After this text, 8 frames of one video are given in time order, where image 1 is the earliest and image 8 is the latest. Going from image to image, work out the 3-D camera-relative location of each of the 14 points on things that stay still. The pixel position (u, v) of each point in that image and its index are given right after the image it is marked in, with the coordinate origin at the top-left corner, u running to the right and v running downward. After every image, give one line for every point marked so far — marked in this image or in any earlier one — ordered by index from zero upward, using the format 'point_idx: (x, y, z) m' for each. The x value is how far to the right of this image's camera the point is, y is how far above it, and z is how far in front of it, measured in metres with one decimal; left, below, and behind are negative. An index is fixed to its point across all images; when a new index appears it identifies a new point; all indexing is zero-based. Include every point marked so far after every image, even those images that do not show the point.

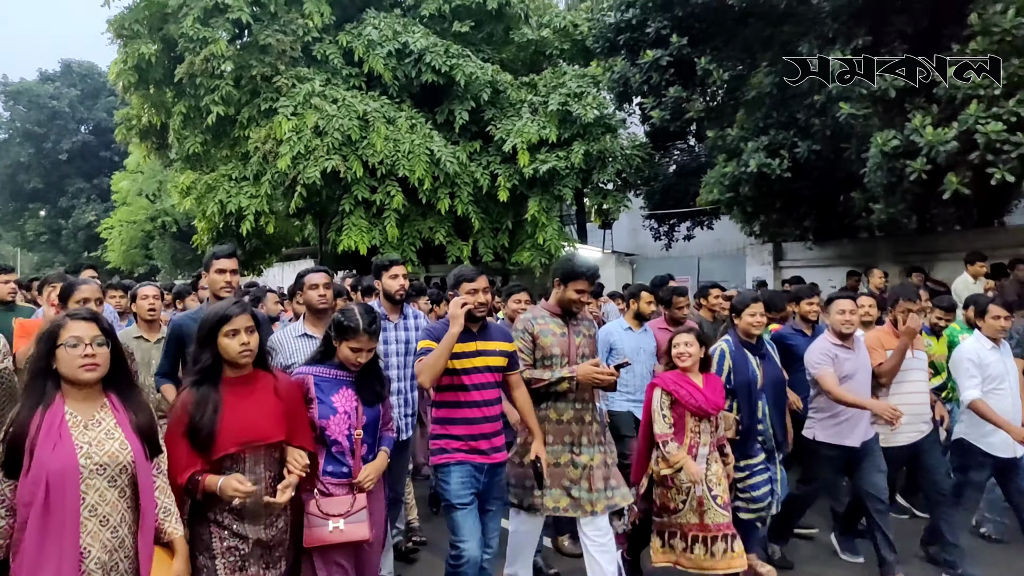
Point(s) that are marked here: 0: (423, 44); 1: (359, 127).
0: (-1.2, +3.3, +9.8) m
1: (-1.9, +2.0, +9.2) m
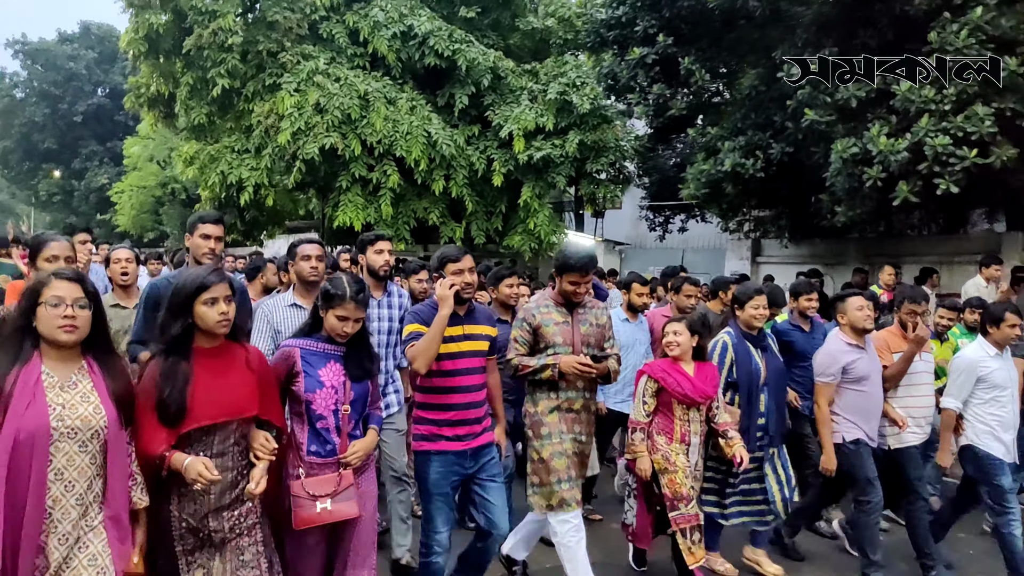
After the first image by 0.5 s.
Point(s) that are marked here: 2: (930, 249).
0: (-1.2, +3.6, +10.1) m
1: (-2.0, +2.4, +9.4) m
2: (+4.1, +0.4, +7.2) m
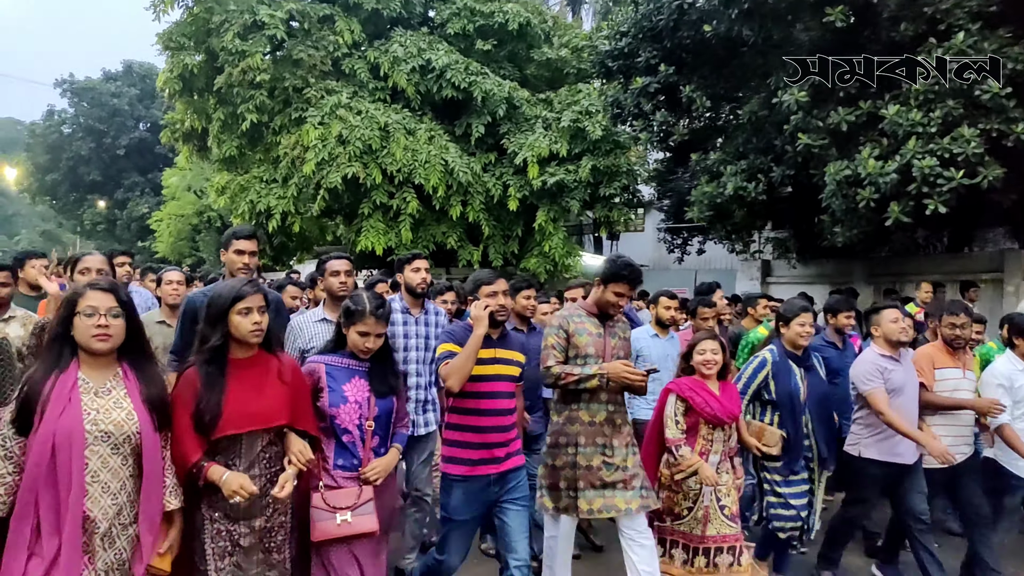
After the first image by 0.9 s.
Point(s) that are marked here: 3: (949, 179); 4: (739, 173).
0: (-1.0, +3.3, +10.5) m
1: (-1.8, +2.1, +9.9) m
2: (+4.2, +0.2, +7.3) m
3: (+3.1, +0.8, +5.2) m
4: (+2.2, +1.1, +7.0) m
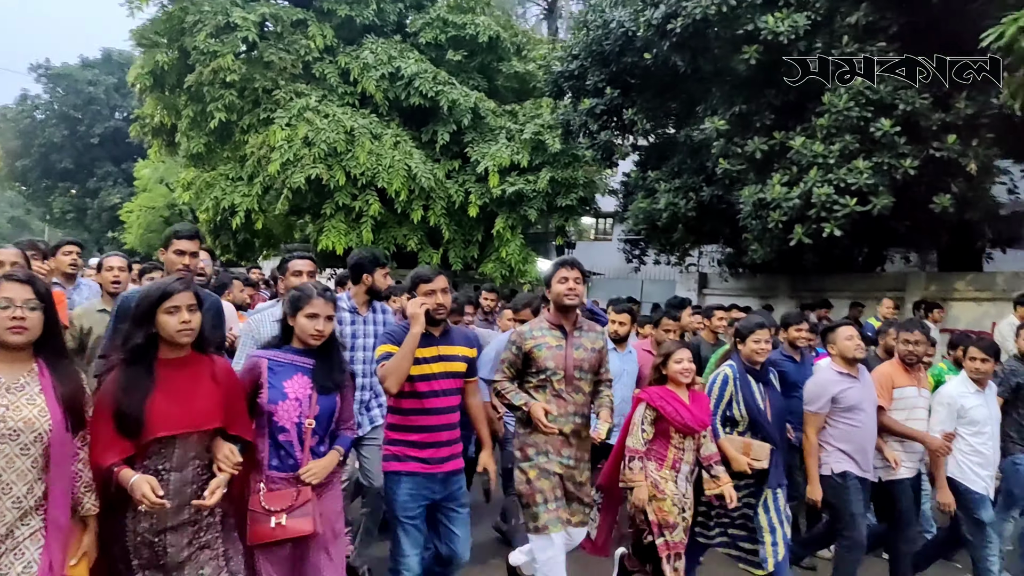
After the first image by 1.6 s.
0: (-1.5, +3.3, +10.9) m
1: (-2.4, +2.1, +10.3) m
2: (+3.7, 0.0, +7.9) m
3: (+2.6, +0.6, +5.7) m
4: (+1.7, +1.0, +7.5) m
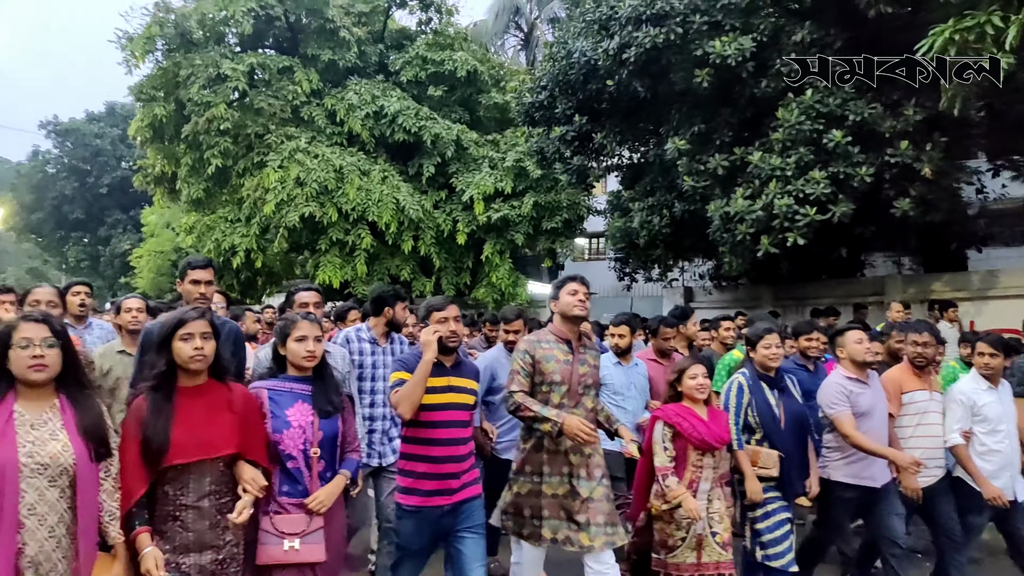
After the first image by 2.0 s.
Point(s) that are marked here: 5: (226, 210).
0: (-1.8, +2.8, +11.3) m
1: (-2.6, +1.6, +10.6) m
2: (+3.5, 0.0, +8.0) m
3: (+2.4, +0.6, +5.9) m
4: (+1.4, +0.8, +7.7) m
5: (-4.5, +1.2, +11.3) m
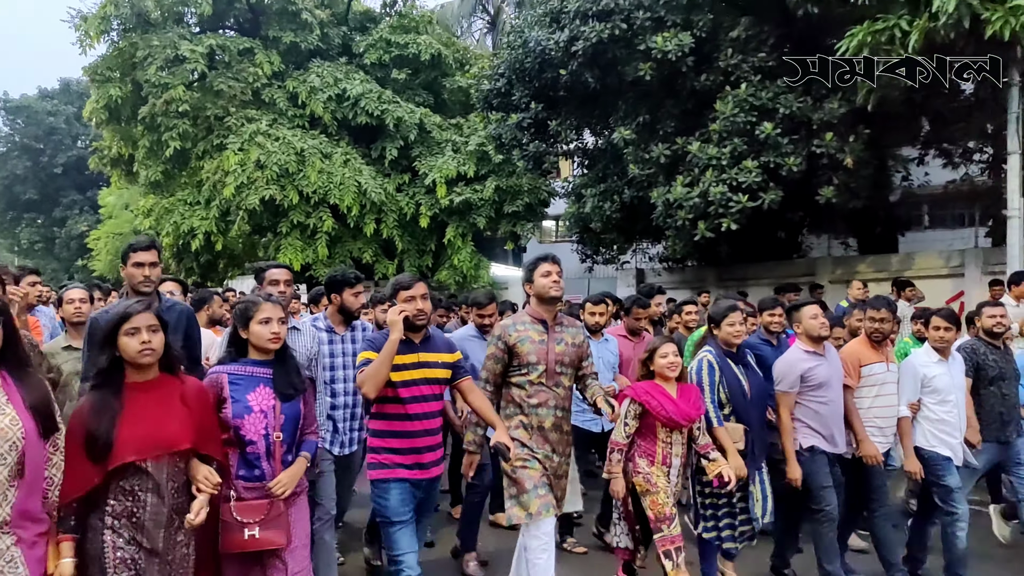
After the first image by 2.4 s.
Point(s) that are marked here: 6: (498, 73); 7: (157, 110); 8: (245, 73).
0: (-2.4, +3.1, +11.4) m
1: (-3.2, +1.9, +10.8) m
2: (+3.0, +0.2, +8.5) m
3: (+2.0, +0.7, +6.4) m
4: (+1.0, +1.0, +8.1) m
5: (-5.1, +1.5, +11.4) m
6: (-0.2, +2.5, +8.5) m
7: (-5.3, +2.7, +10.9) m
8: (-4.1, +3.3, +11.2) m
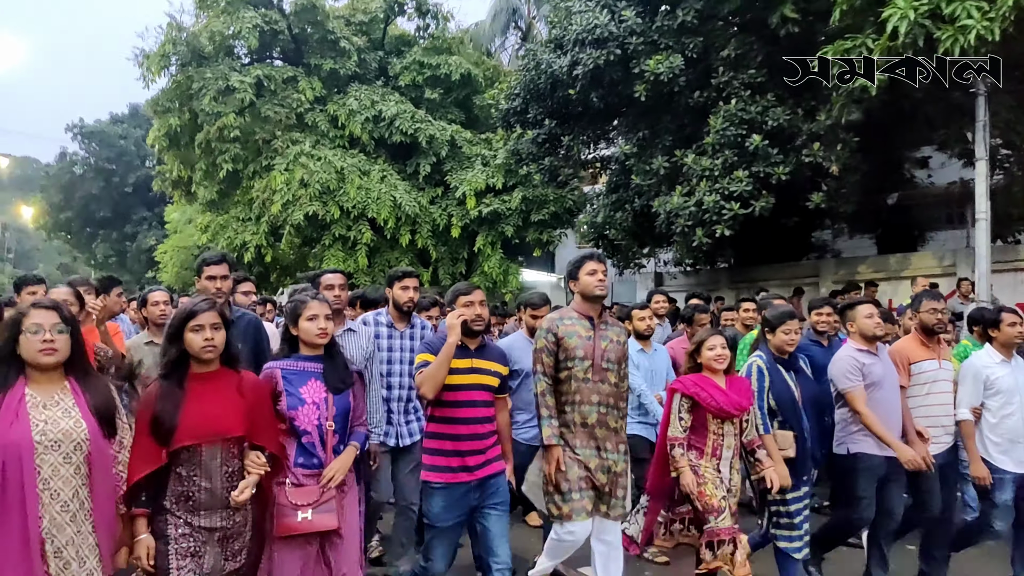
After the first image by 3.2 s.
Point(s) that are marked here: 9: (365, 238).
0: (-2.0, +3.0, +12.2) m
1: (-2.8, +1.7, +11.6) m
2: (+3.2, +0.2, +8.9) m
3: (+2.0, +0.7, +6.8) m
4: (+1.1, +1.0, +8.6) m
5: (-4.7, +1.3, +12.4) m
6: (0.0, +2.5, +9.1) m
7: (-4.9, +2.5, +11.9) m
8: (-3.7, +3.2, +12.1) m
9: (-2.4, +0.8, +11.7) m
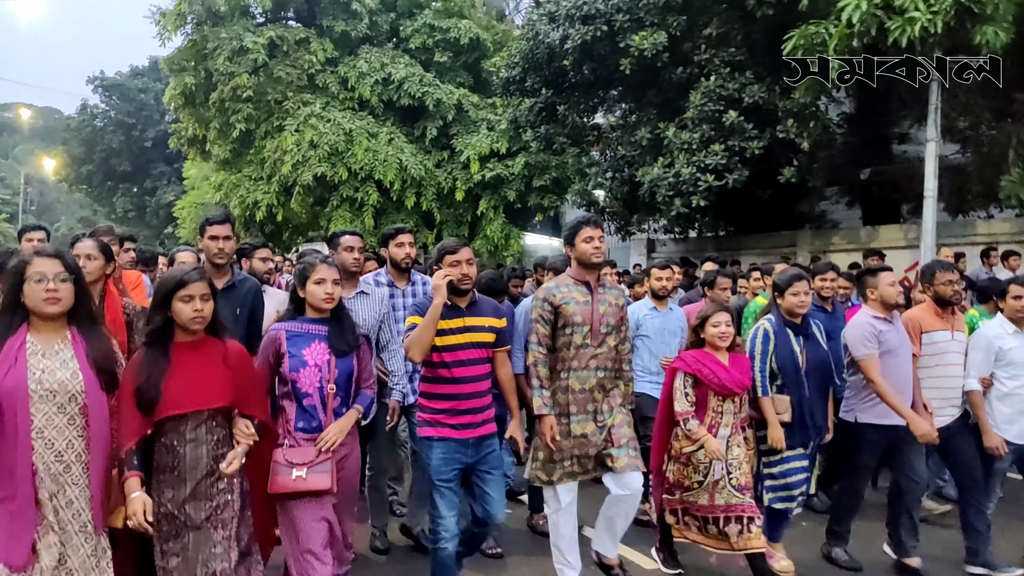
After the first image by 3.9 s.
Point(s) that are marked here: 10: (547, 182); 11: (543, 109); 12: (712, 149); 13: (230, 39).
0: (-1.9, +3.7, +12.5) m
1: (-2.8, +2.4, +12.0) m
2: (+3.2, +0.6, +9.2) m
3: (+1.9, +1.0, +7.2) m
4: (+1.1, +1.4, +9.0) m
5: (-4.6, +2.1, +12.8) m
6: (0.0, +2.9, +9.4) m
7: (-4.9, +3.3, +12.3) m
8: (-3.6, +3.9, +12.5) m
9: (-2.4, +1.5, +12.2) m
10: (+0.6, +1.8, +12.4) m
11: (+0.4, +2.3, +9.3) m
12: (+2.0, +1.4, +7.1) m
13: (-4.8, +4.3, +12.3) m
